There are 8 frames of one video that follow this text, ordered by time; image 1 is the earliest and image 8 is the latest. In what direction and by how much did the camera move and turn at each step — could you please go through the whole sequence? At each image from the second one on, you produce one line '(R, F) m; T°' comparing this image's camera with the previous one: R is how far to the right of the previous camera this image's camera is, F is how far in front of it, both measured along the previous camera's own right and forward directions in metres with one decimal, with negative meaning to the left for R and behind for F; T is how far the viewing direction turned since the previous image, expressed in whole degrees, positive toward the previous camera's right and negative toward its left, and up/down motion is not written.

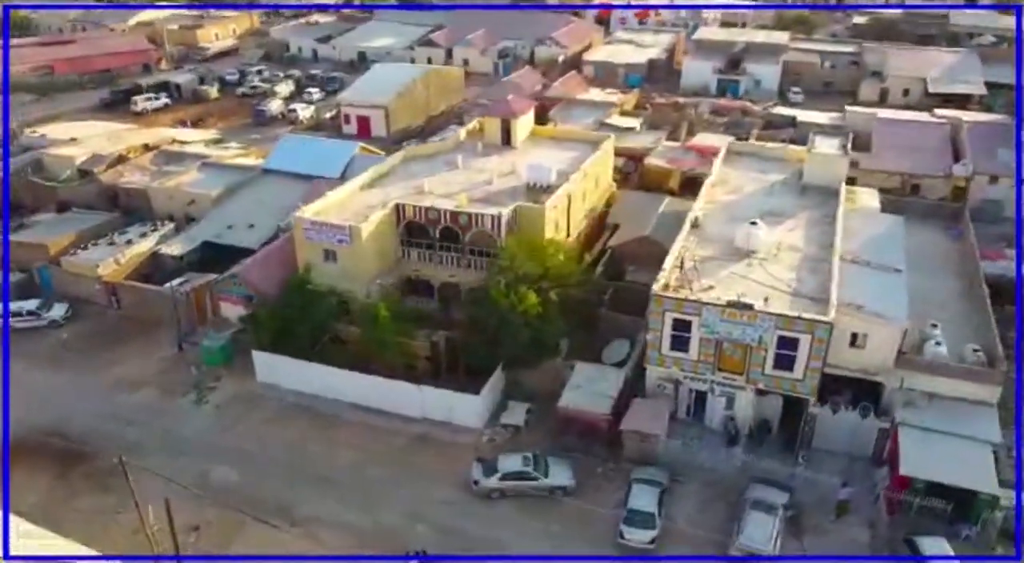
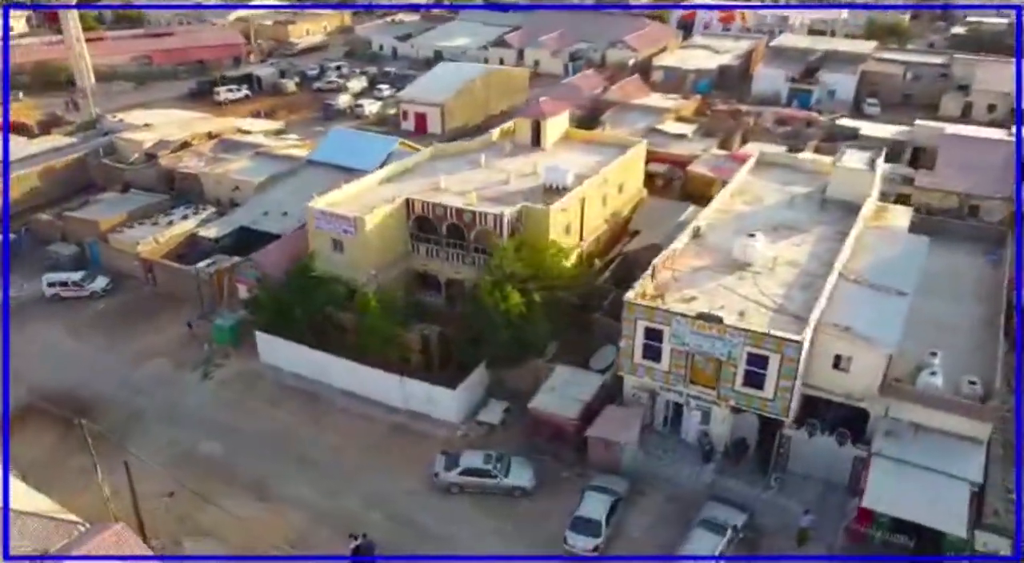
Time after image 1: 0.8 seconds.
(+3.8, +0.1) m; -7°
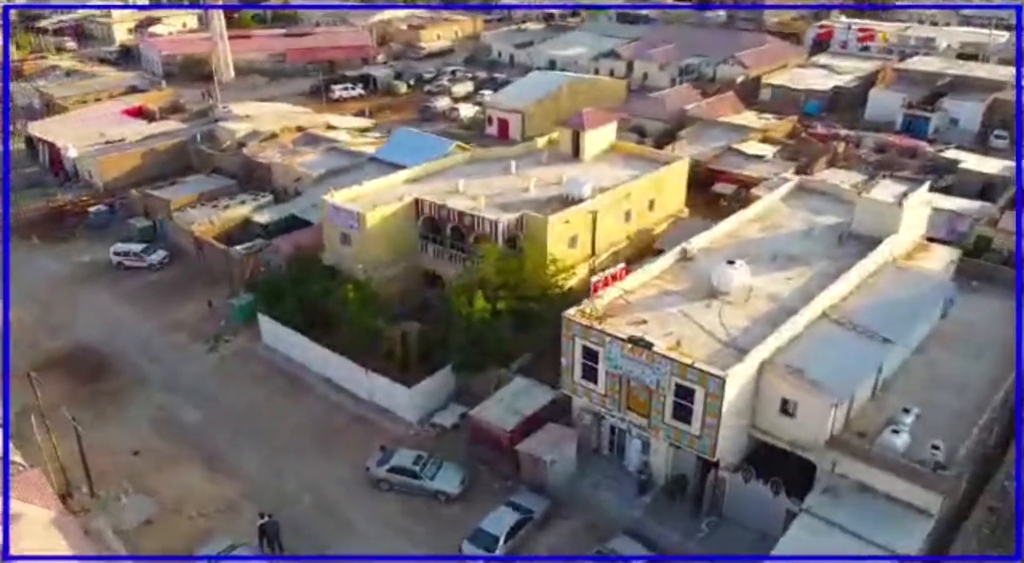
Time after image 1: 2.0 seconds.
(+6.2, +0.8) m; -11°
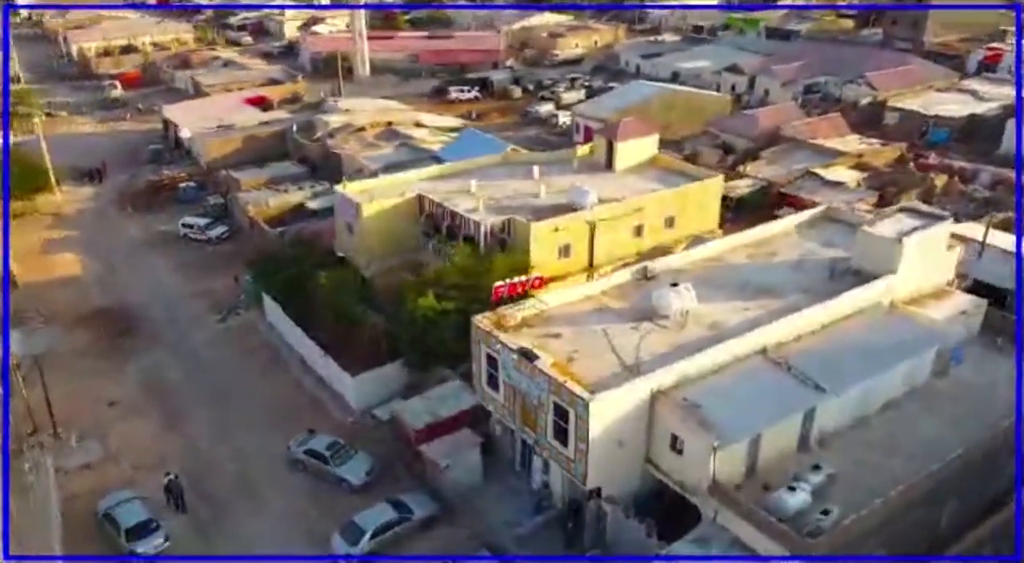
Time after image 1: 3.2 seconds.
(+7.3, +1.2) m; -13°
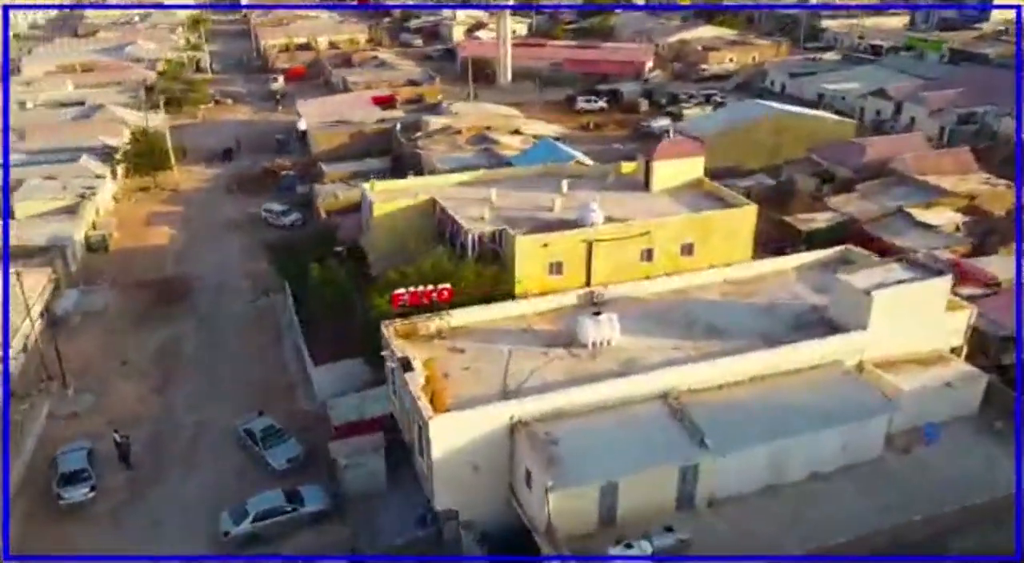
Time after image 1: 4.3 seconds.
(+7.6, +1.4) m; -14°
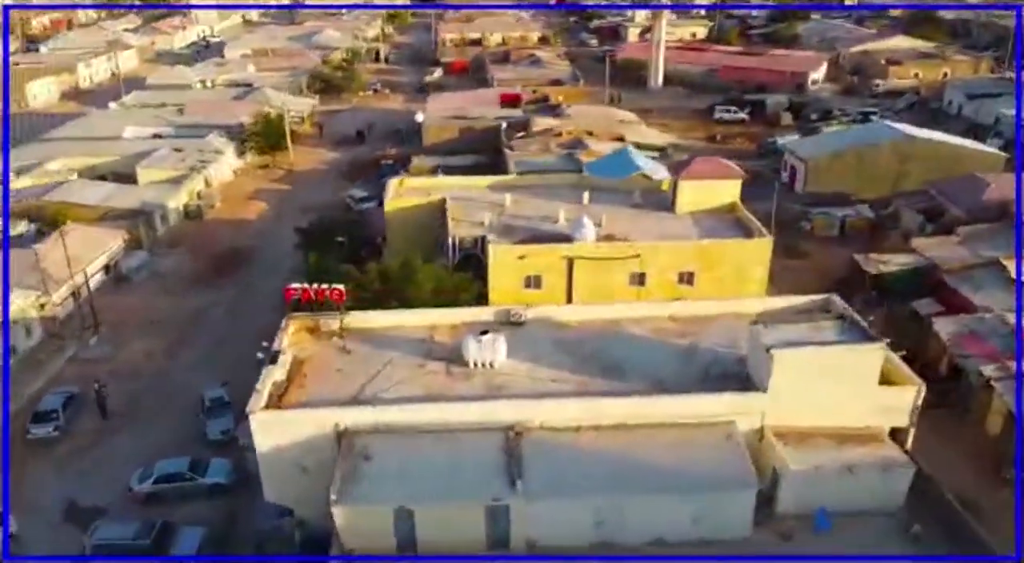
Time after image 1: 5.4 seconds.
(+8.3, +1.7) m; -15°
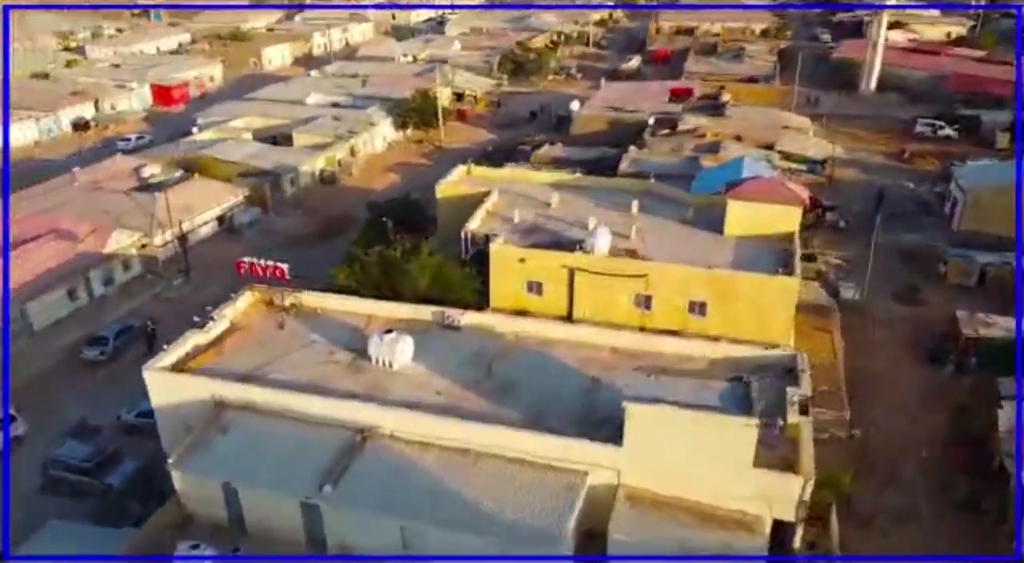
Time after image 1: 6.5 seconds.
(+8.4, +2.1) m; -17°
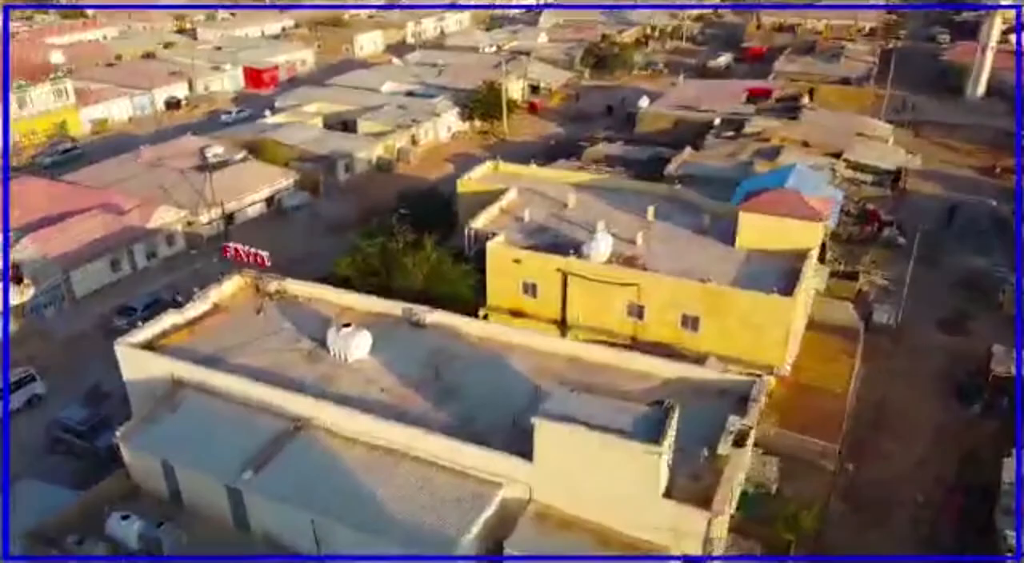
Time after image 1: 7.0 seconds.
(+3.9, +0.5) m; -8°
